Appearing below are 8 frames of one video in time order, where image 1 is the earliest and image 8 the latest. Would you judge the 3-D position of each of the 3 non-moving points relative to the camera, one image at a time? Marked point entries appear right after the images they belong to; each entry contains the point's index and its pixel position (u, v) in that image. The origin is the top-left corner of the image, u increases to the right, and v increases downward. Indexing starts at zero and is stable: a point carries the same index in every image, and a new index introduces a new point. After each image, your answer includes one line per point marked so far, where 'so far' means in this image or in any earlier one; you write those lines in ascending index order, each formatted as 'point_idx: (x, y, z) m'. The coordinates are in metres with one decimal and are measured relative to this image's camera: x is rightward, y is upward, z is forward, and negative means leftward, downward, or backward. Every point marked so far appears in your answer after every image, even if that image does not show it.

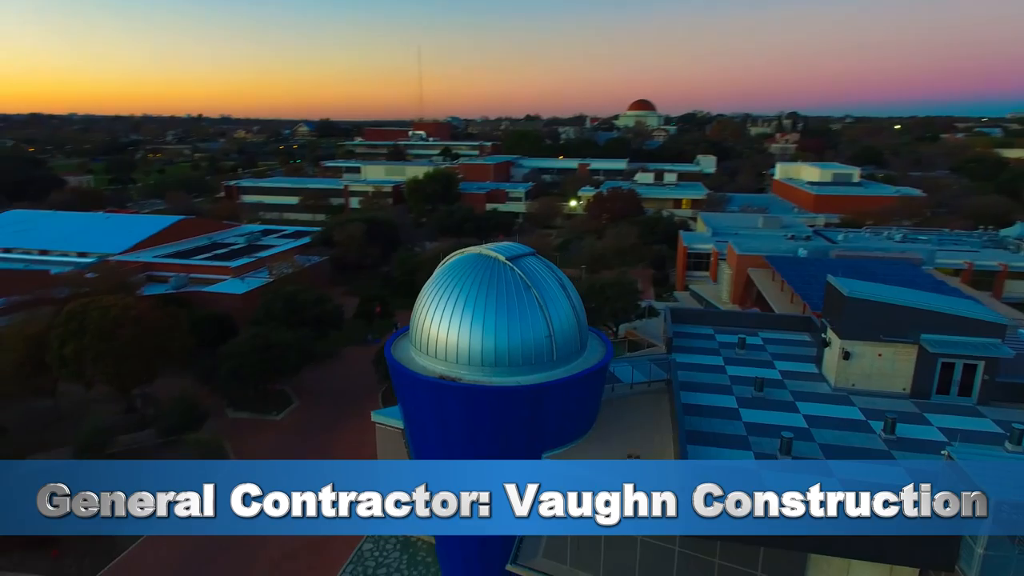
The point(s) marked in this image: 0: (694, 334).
0: (+5.6, -1.4, +18.8) m
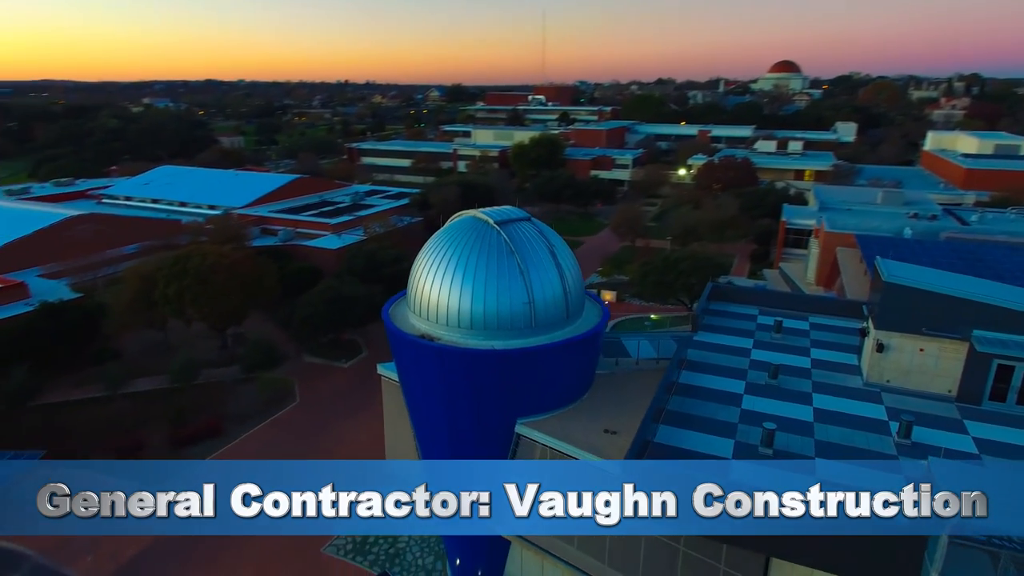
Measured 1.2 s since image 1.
0: (+6.3, -0.8, +17.6) m
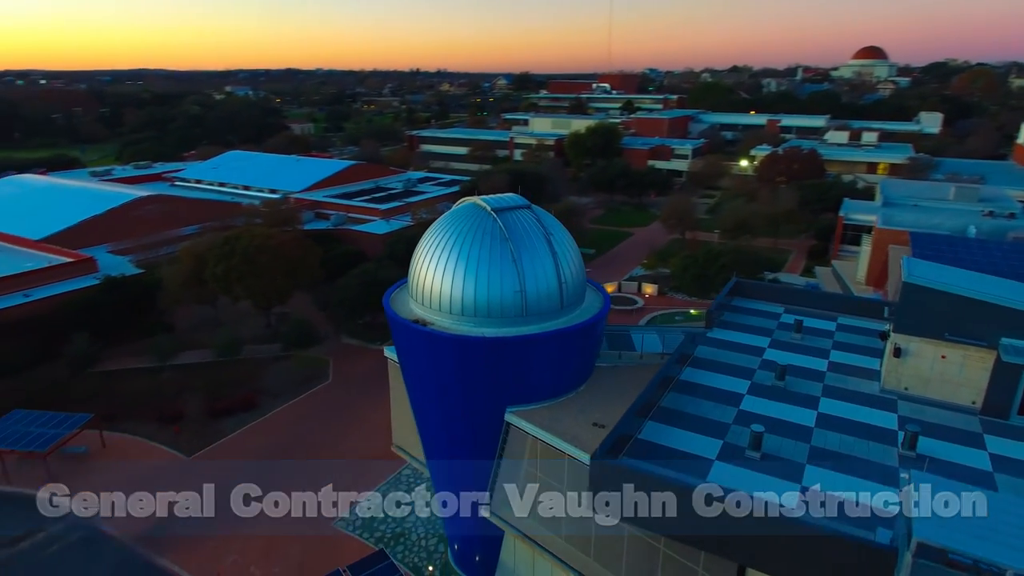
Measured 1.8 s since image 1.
0: (+6.7, -0.6, +16.9) m
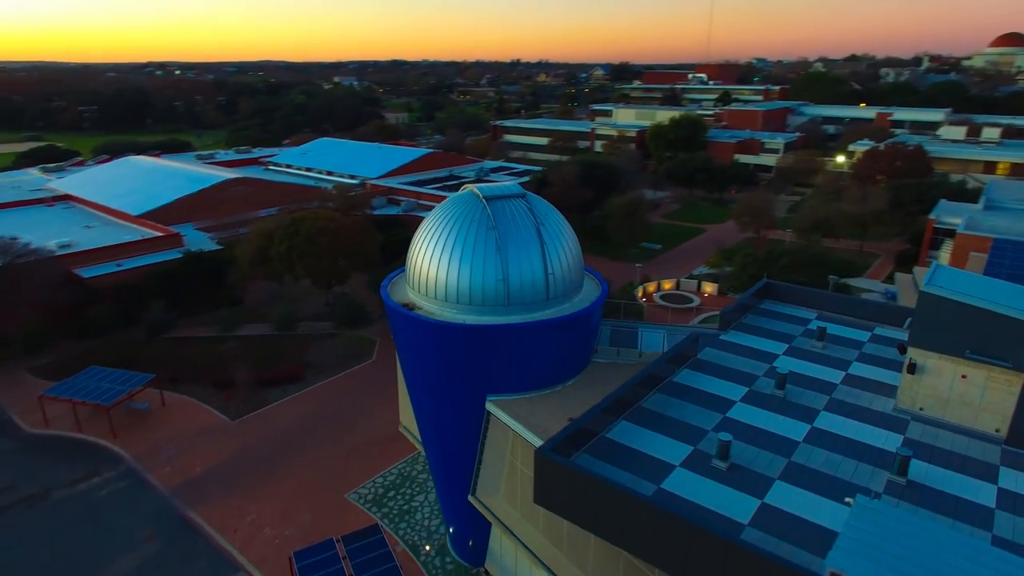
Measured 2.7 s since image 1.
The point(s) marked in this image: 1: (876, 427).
0: (+6.9, -0.7, +15.8) m
1: (+6.5, -2.5, +11.0) m
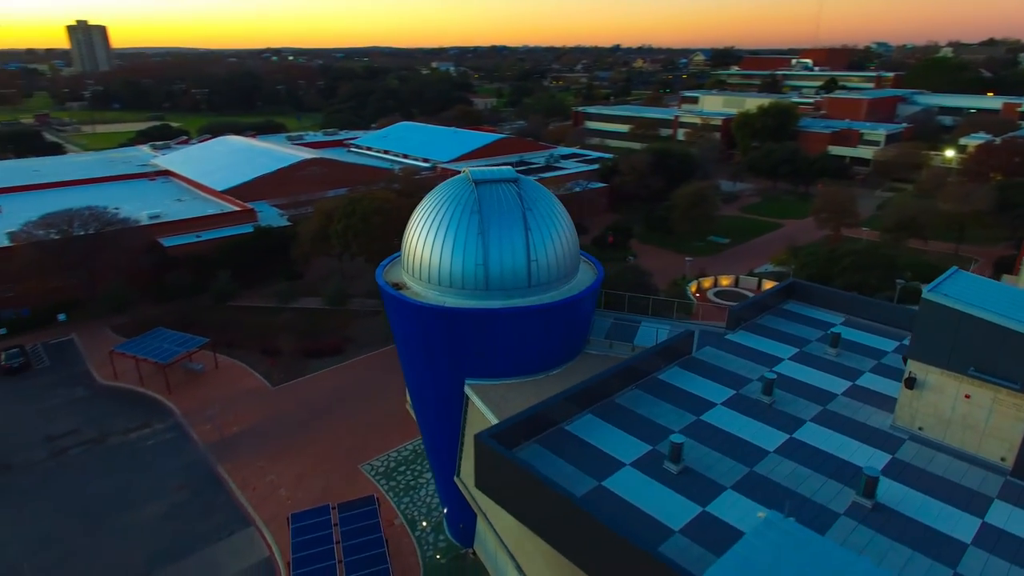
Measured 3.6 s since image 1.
0: (+7.0, -0.7, +14.7) m
1: (+5.7, -2.6, +10.1) m
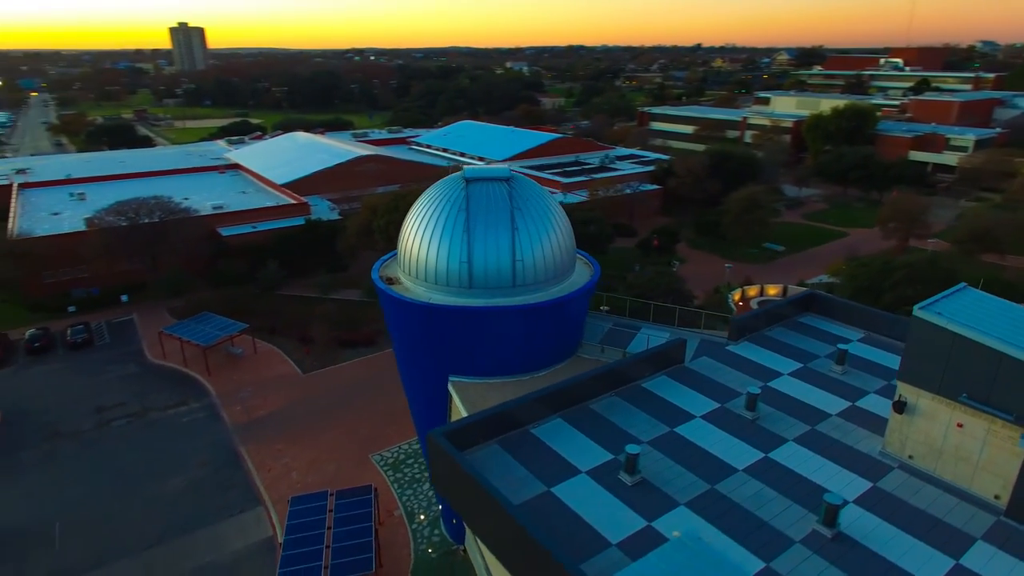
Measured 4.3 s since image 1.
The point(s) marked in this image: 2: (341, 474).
0: (+6.9, -1.0, +13.9) m
1: (+5.1, -2.8, +9.4) m
2: (-5.1, -5.6, +18.4) m
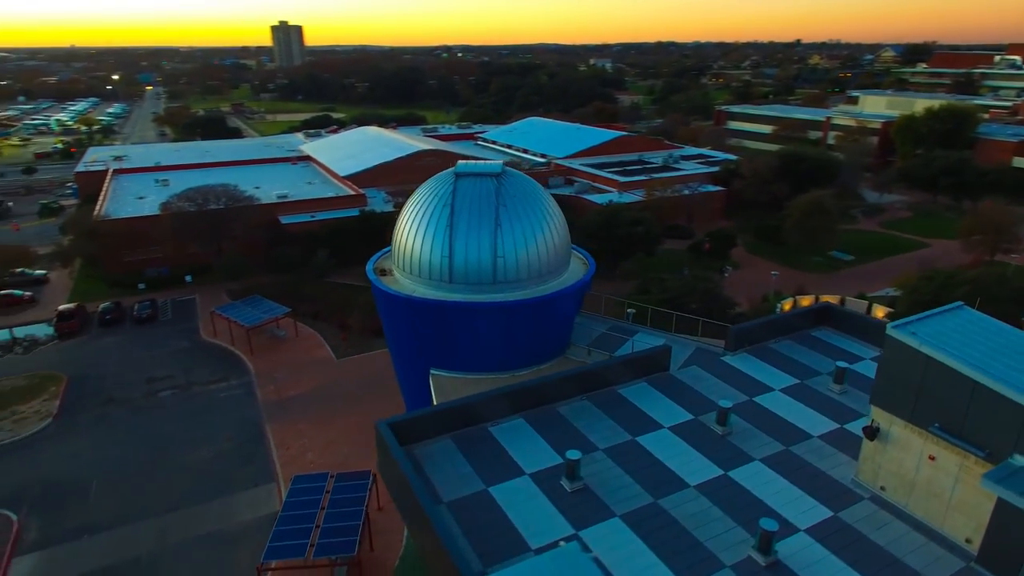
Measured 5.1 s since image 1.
0: (+6.6, -1.3, +13.0) m
1: (+4.2, -2.9, +8.7) m
2: (-4.9, -5.3, +19.0) m
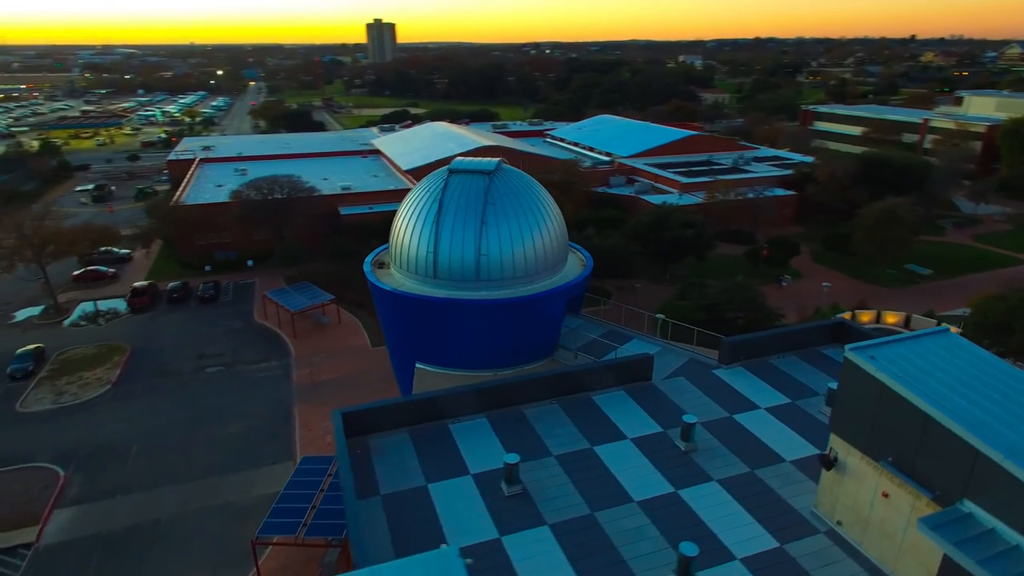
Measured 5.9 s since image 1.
0: (+6.3, -1.5, +12.1) m
1: (+3.2, -3.1, +8.2) m
2: (-4.6, -5.0, +19.5) m
